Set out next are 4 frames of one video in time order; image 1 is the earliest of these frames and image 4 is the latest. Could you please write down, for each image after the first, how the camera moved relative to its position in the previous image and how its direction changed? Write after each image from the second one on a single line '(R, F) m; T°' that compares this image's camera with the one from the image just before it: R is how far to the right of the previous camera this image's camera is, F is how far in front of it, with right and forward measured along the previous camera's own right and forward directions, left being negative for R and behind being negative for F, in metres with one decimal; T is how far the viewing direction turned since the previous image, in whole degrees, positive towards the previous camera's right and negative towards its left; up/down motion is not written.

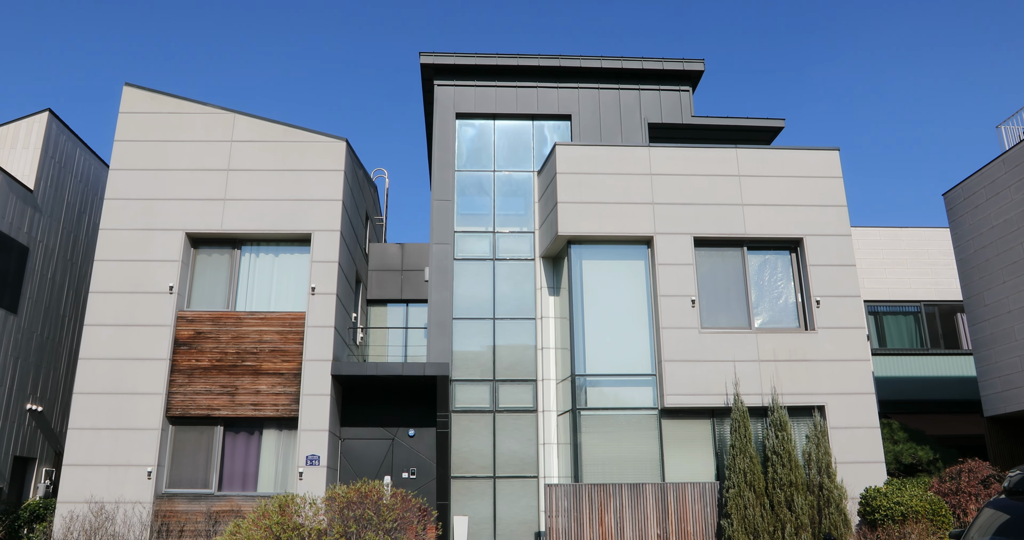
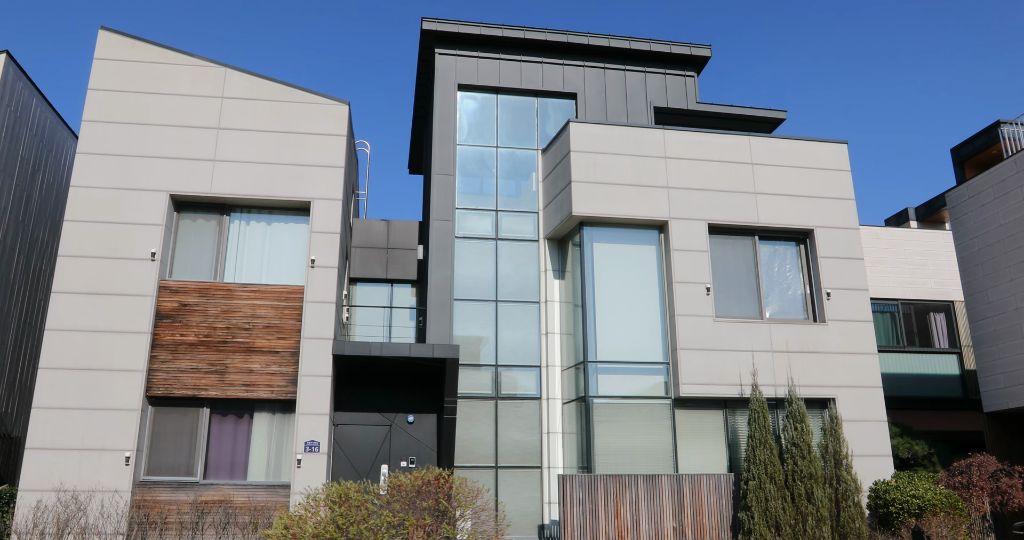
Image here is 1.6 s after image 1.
(-1.8, +0.8) m; +6°
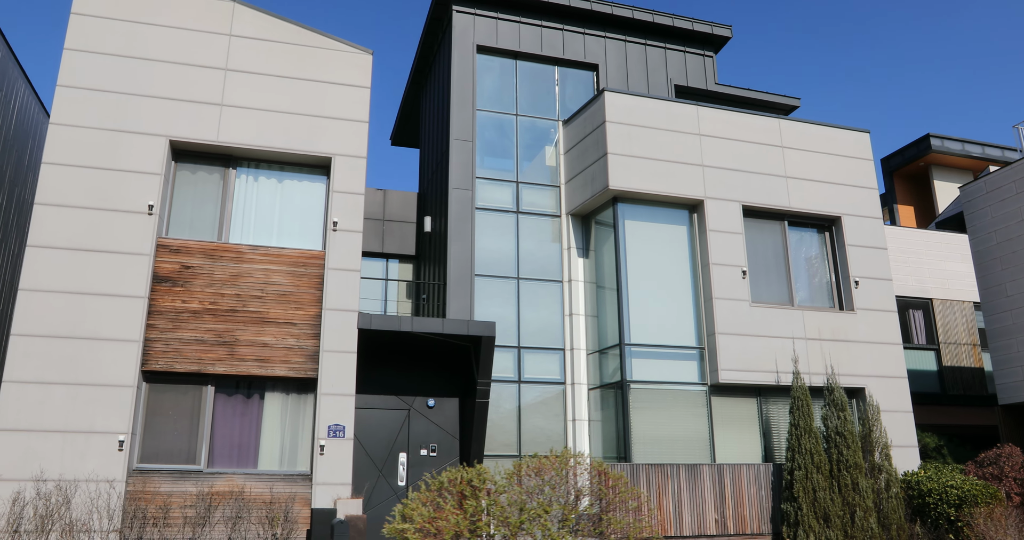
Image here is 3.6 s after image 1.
(-2.4, +1.3) m; +8°
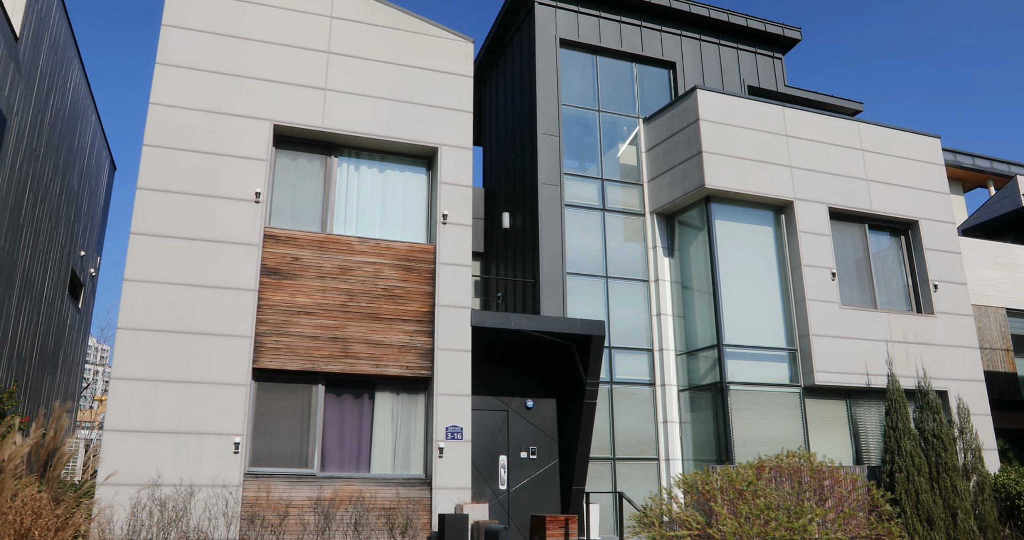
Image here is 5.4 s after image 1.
(-2.4, +0.5) m; +4°
